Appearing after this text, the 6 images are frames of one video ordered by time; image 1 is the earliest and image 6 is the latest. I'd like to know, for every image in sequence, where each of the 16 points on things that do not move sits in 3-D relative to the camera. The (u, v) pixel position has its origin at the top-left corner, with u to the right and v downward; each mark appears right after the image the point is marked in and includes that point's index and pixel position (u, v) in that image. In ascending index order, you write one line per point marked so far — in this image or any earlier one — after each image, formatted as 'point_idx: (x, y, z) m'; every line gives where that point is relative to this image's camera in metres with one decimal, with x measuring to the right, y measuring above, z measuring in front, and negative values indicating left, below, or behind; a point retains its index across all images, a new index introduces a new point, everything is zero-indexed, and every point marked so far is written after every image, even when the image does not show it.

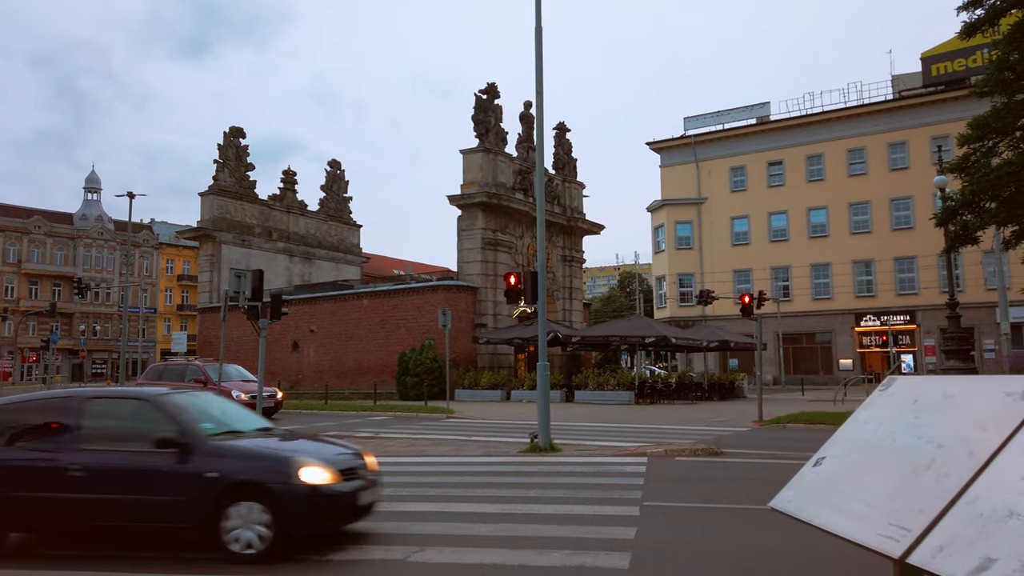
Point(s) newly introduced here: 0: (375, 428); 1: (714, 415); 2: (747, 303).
0: (-3.2, -3.3, +17.8) m
1: (+5.4, -3.3, +19.7) m
2: (+6.0, -0.4, +18.7) m
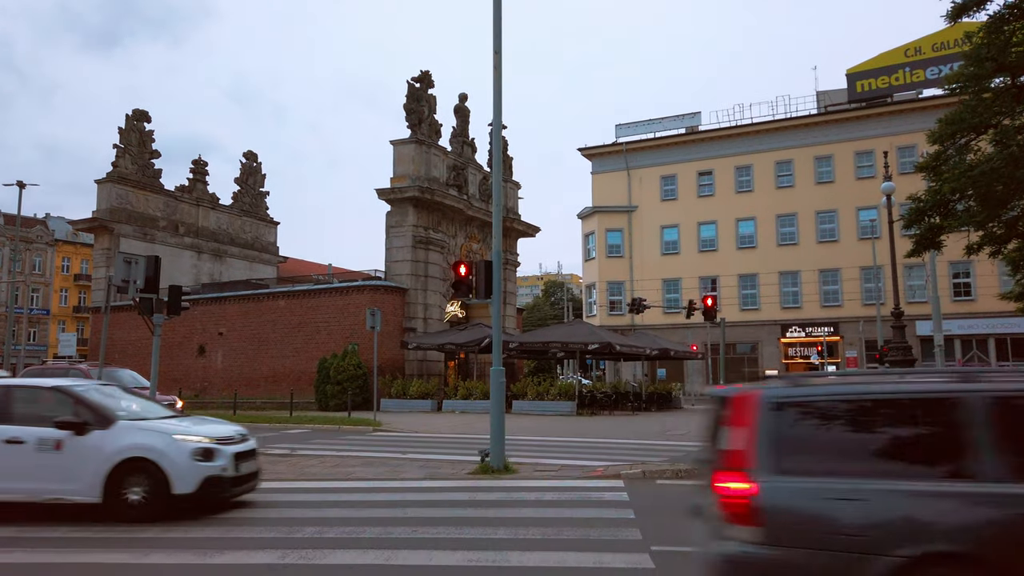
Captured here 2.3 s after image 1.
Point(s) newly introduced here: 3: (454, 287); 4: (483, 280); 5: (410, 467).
0: (-4.5, -3.2, +15.4) m
1: (+3.9, -3.4, +18.3) m
2: (+4.6, -0.4, +17.3) m
3: (-1.0, 0.0, +12.7) m
4: (-0.5, +0.1, +12.5) m
5: (-1.5, -2.7, +11.3) m
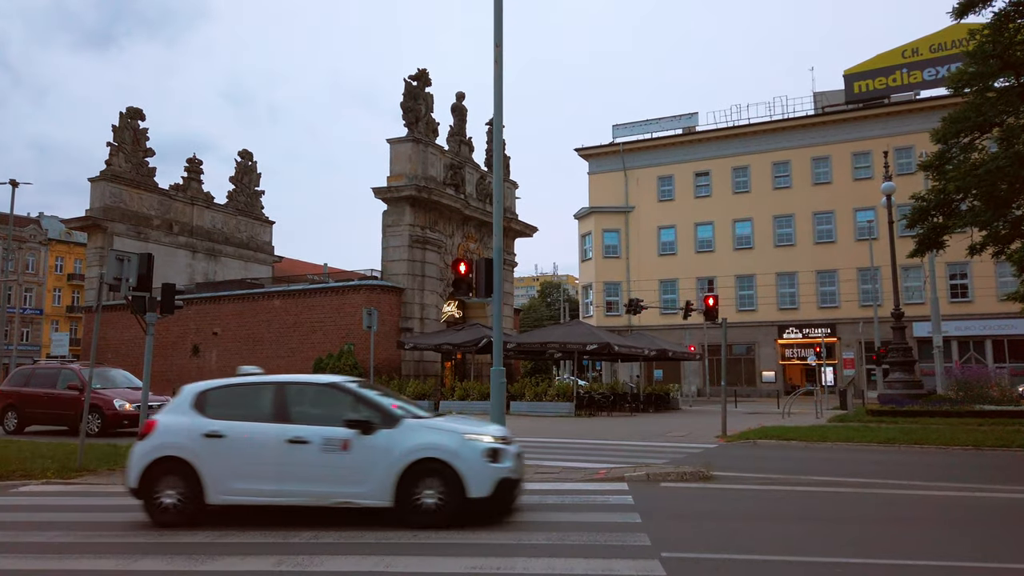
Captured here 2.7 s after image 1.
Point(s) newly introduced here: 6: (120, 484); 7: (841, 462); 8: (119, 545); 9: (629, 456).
0: (-4.5, -3.2, +15.2) m
1: (+3.8, -3.4, +18.1) m
2: (+4.6, -0.4, +17.1) m
3: (-1.0, 0.0, +12.5) m
4: (-0.5, +0.2, +12.3) m
5: (-1.5, -2.6, +11.0) m
6: (-5.3, -2.6, +10.2) m
7: (+5.0, -2.7, +11.4) m
8: (-3.4, -2.2, +6.5) m
9: (+1.9, -2.7, +12.0) m
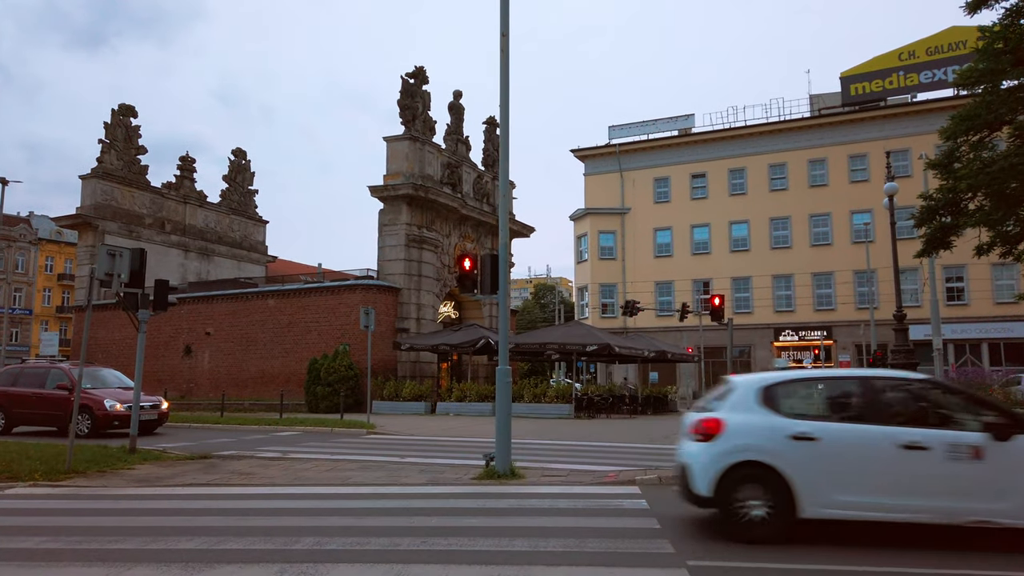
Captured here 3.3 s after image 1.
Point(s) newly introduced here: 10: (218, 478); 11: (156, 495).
0: (-4.5, -3.1, +14.8) m
1: (+3.8, -3.4, +17.8) m
2: (+4.6, -0.4, +16.8) m
3: (-0.9, +0.1, +12.2) m
4: (-0.4, +0.2, +12.0) m
5: (-1.4, -2.6, +10.7) m
6: (-5.3, -2.6, +9.8) m
7: (+5.1, -2.6, +11.2) m
8: (-3.3, -2.2, +6.2) m
9: (+1.9, -2.7, +11.7) m
10: (-4.0, -2.6, +10.3) m
11: (-4.2, -2.4, +8.9) m
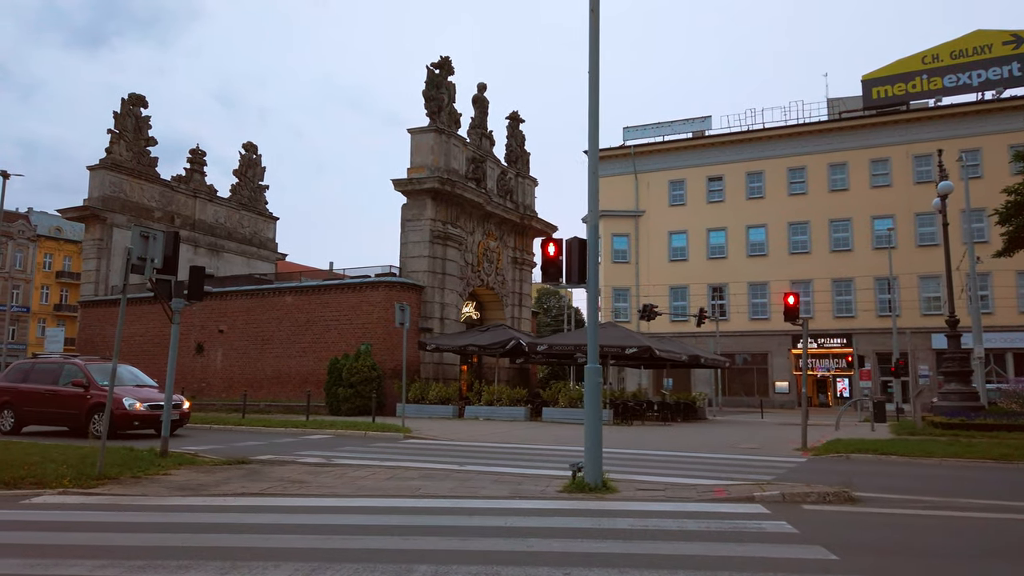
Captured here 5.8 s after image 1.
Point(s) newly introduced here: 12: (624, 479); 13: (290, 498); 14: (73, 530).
0: (-3.5, -2.9, +13.6) m
1: (+4.8, -3.3, +16.6) m
2: (+5.7, -0.4, +15.7) m
3: (+0.2, +0.2, +11.0) m
4: (+0.7, +0.3, +10.8) m
5: (-0.4, -2.4, +9.5) m
6: (-4.2, -2.4, +8.6) m
7: (+6.2, -2.6, +10.0) m
8: (-2.2, -1.9, +5.0) m
9: (+3.0, -2.6, +10.6) m
10: (-3.0, -2.4, +9.1) m
11: (-3.1, -2.2, +7.7) m
12: (+1.4, -2.5, +9.7) m
13: (-2.4, -2.3, +8.2) m
14: (-3.8, -2.1, +6.6) m
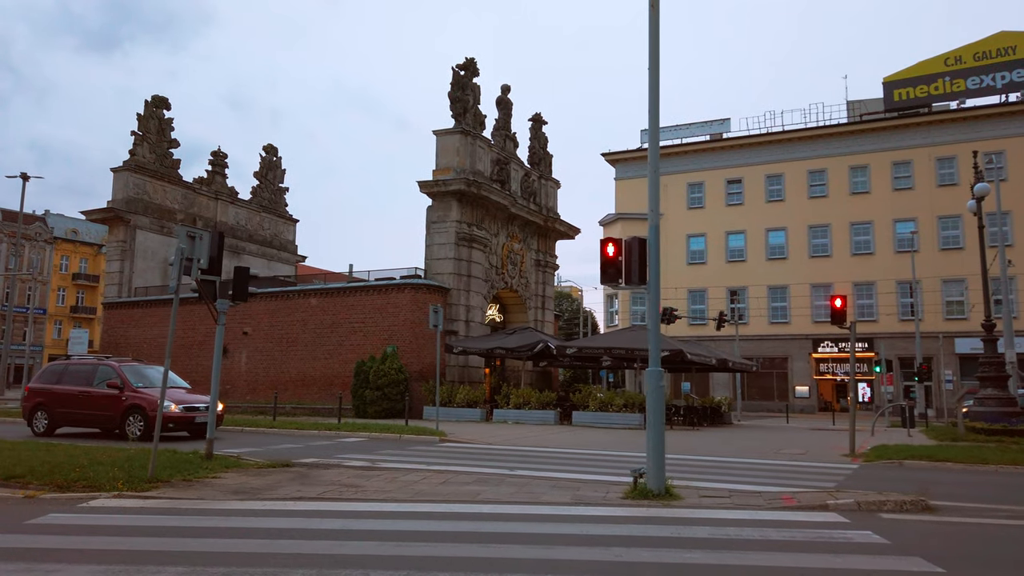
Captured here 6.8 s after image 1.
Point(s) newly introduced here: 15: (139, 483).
0: (-2.7, -3.0, +13.4) m
1: (+5.6, -3.4, +16.3) m
2: (+6.4, -0.4, +15.5) m
3: (+0.9, +0.2, +10.8) m
4: (+1.4, +0.3, +10.6) m
5: (+0.4, -2.5, +9.3) m
6: (-3.5, -2.4, +8.5) m
7: (+6.9, -2.6, +9.7) m
8: (-1.5, -1.9, +4.8) m
9: (+3.7, -2.6, +10.3) m
10: (-2.3, -2.4, +9.0) m
11: (-2.4, -2.2, +7.5) m
12: (+2.1, -2.5, +9.5) m
13: (-1.7, -2.3, +8.0) m
14: (-3.1, -2.1, +6.4) m
15: (-4.4, -2.3, +8.9) m
